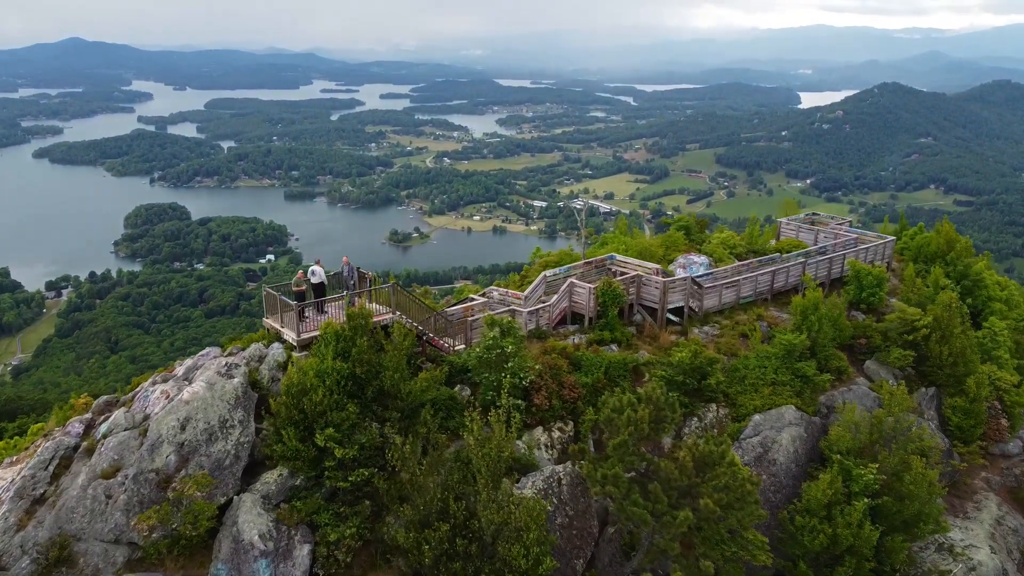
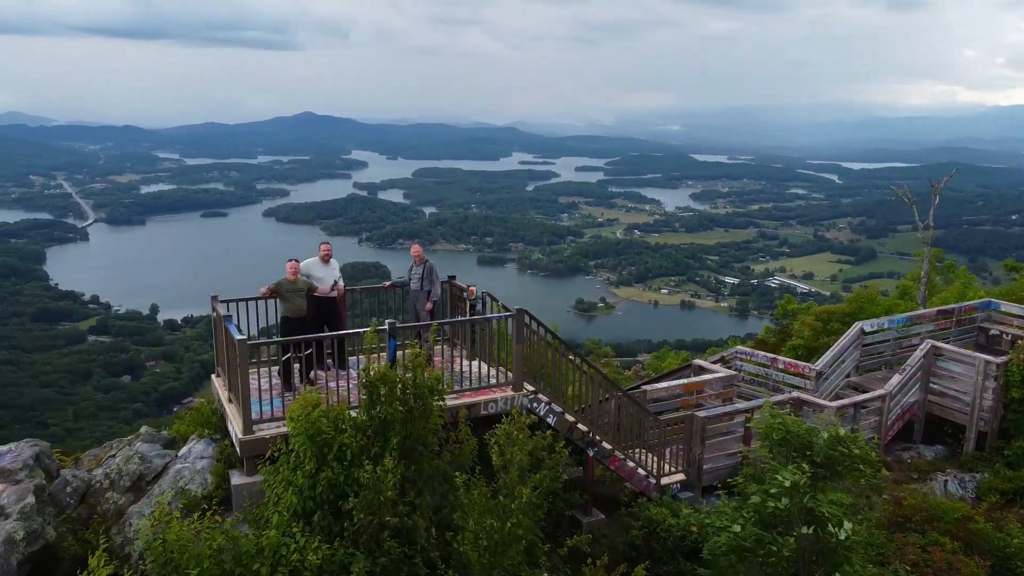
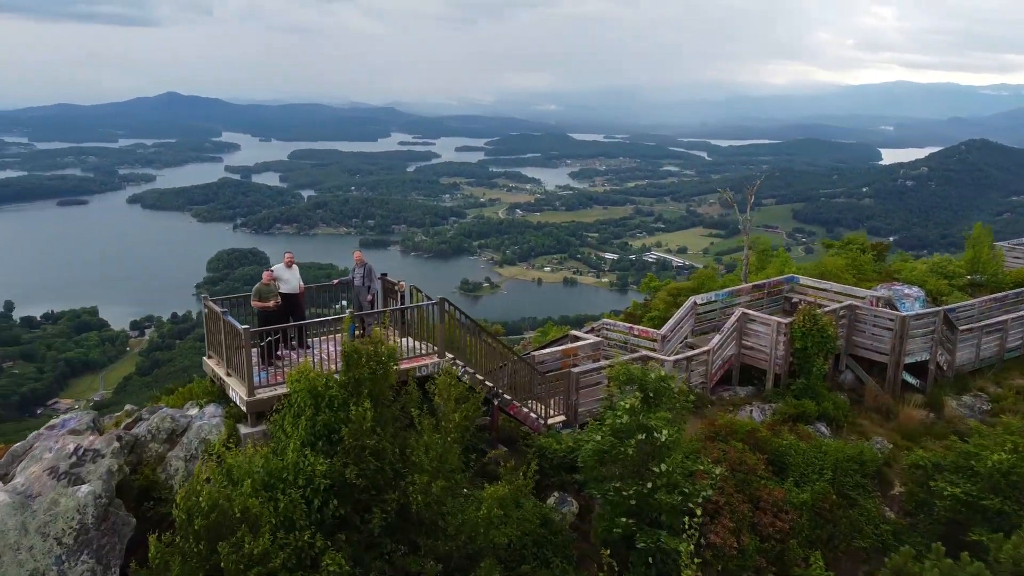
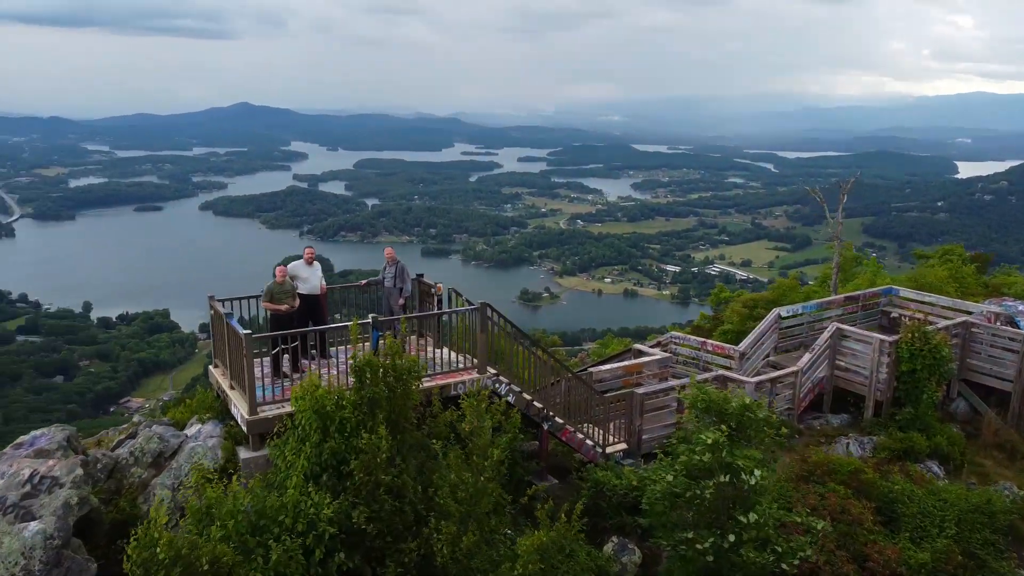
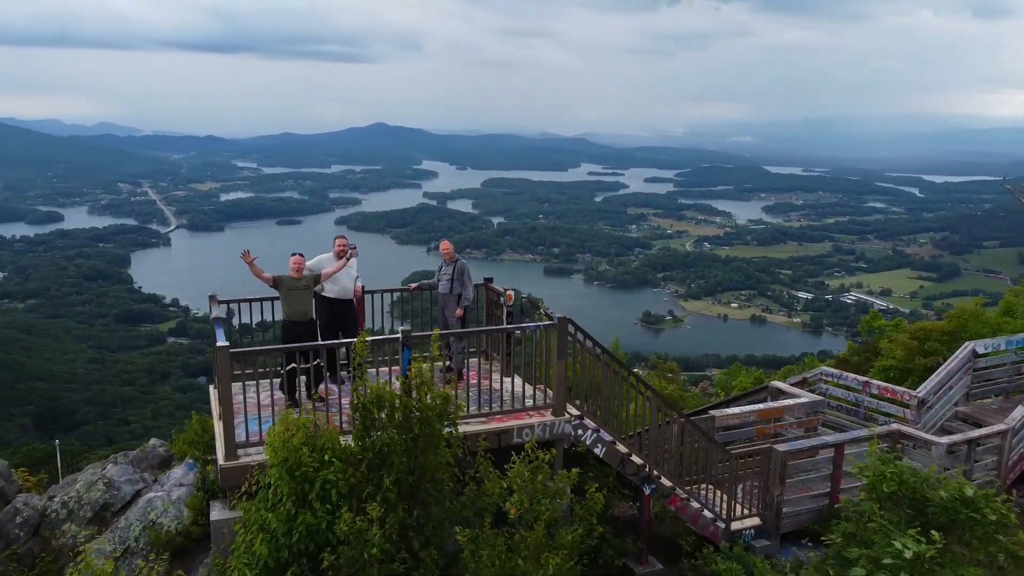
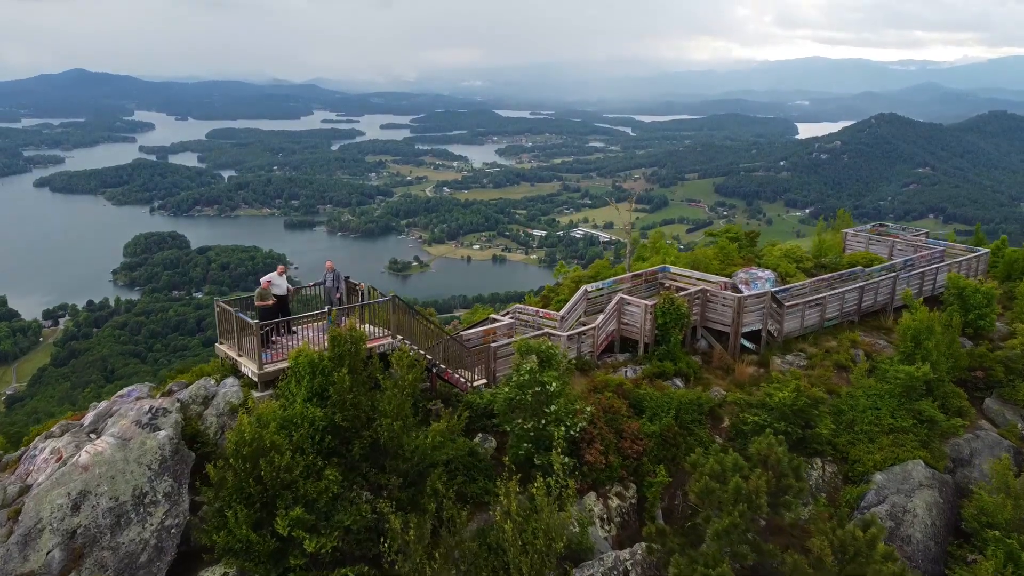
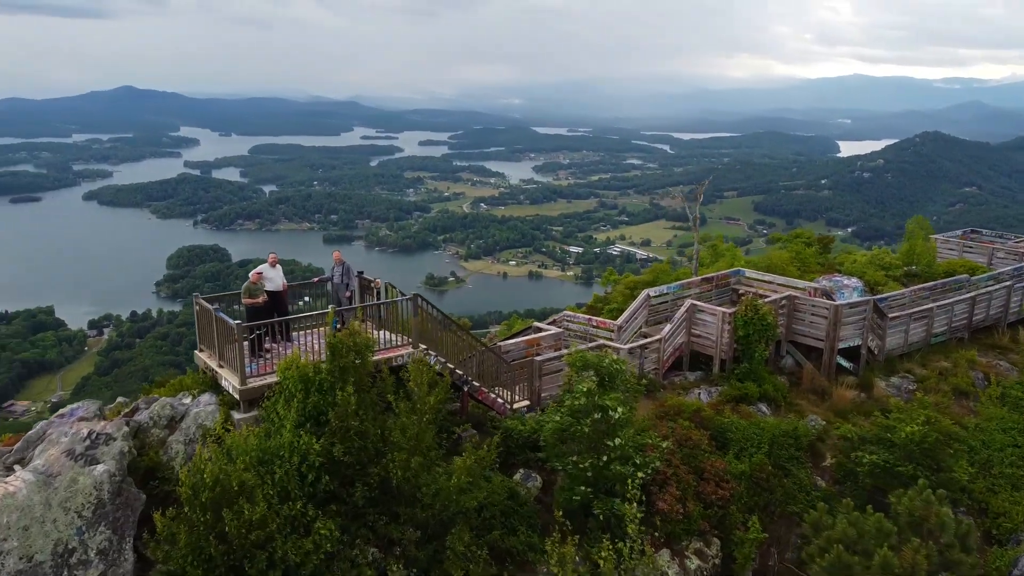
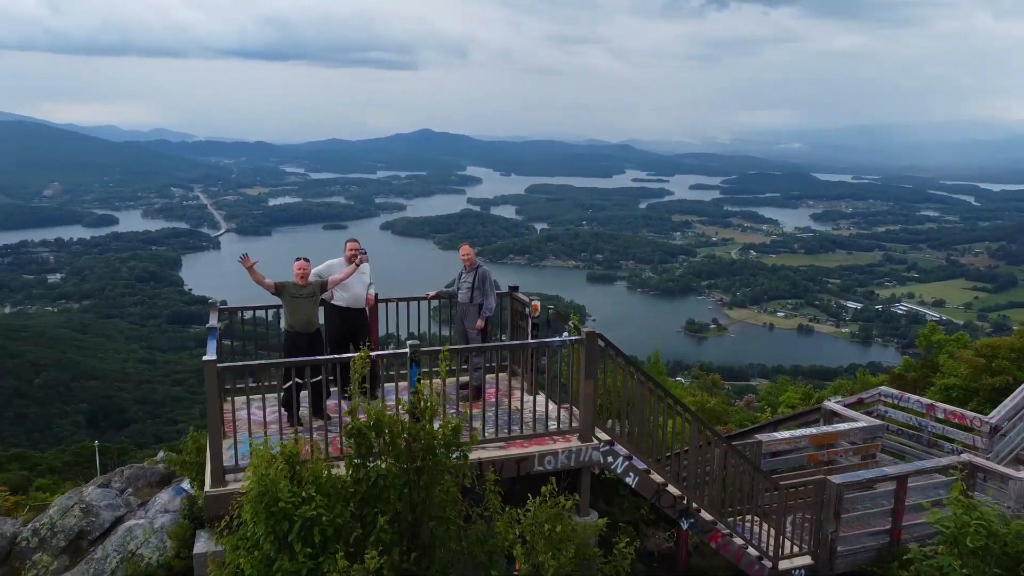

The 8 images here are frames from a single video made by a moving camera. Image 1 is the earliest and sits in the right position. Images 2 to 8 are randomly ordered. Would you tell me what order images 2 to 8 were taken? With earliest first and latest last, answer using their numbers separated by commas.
6, 7, 3, 4, 2, 5, 8
